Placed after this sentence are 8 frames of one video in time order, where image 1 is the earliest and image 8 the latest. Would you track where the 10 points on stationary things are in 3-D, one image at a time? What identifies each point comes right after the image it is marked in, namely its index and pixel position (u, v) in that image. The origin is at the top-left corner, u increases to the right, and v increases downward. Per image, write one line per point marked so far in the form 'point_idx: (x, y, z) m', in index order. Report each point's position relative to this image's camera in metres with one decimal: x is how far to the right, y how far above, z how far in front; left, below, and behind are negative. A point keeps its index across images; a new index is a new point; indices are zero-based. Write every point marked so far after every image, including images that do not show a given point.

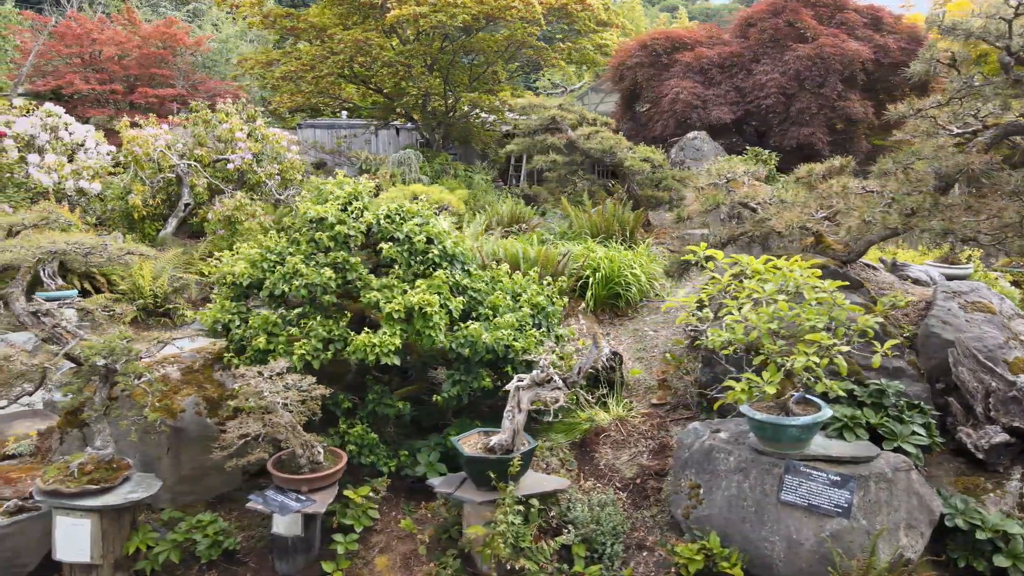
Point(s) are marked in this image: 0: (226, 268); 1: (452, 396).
0: (-1.4, +0.1, +3.6) m
1: (-0.3, -0.5, +3.3) m
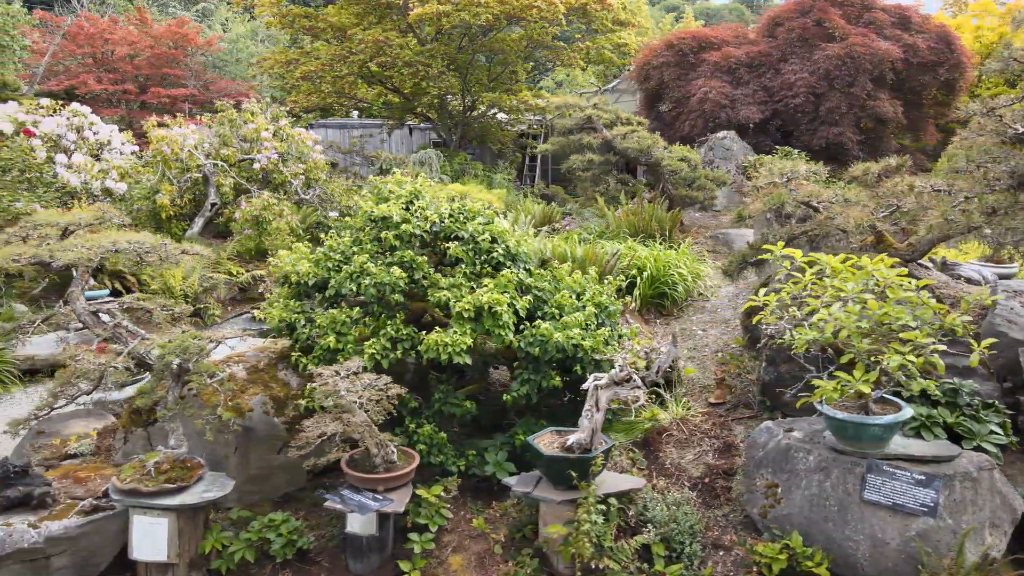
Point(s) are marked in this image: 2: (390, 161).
0: (-1.1, +0.1, +3.6) m
1: (0.0, -0.5, +3.3) m
2: (-1.9, +2.0, +11.3) m
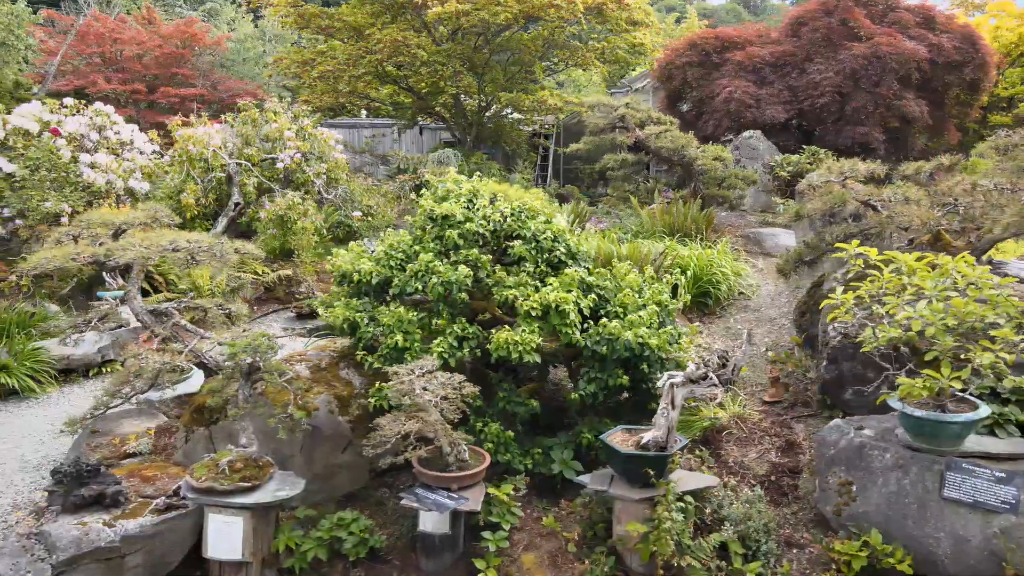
0: (-0.8, +0.1, +3.6) m
1: (+0.3, -0.5, +3.3) m
2: (-1.6, +2.0, +11.3) m
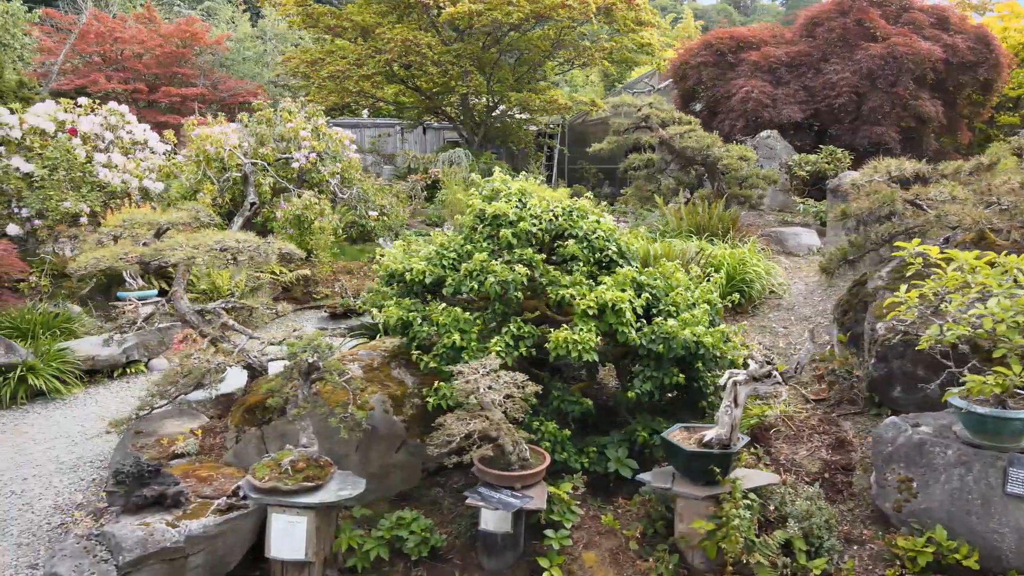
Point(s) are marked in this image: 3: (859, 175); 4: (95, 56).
0: (-0.5, +0.1, +3.6) m
1: (+0.6, -0.5, +3.3) m
2: (-1.5, +2.0, +11.3) m
3: (+2.0, +0.7, +4.2) m
4: (-6.4, +3.6, +11.4) m
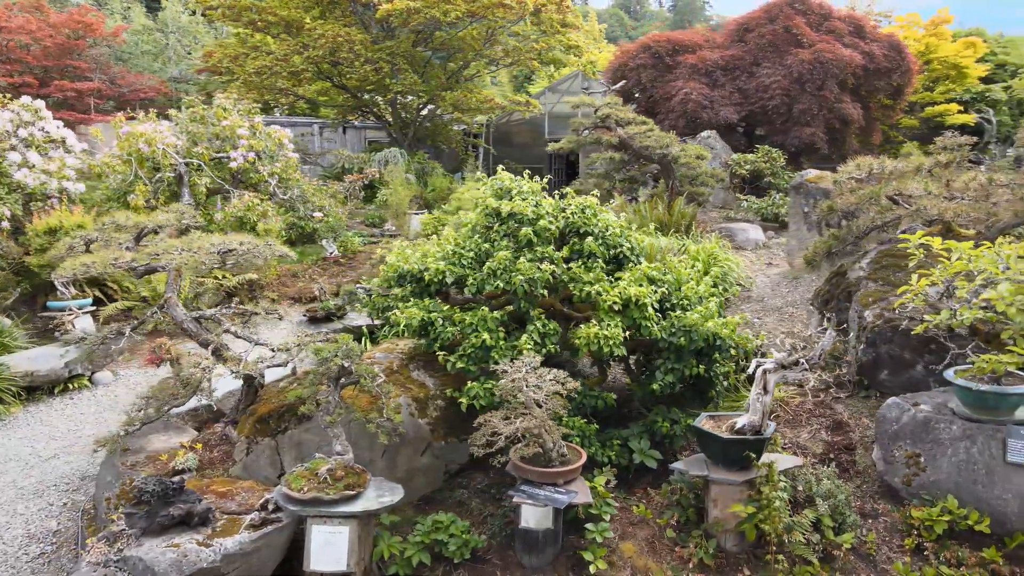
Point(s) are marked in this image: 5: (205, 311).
0: (-0.5, +0.1, +3.5) m
1: (+0.7, -0.4, +3.4) m
2: (-2.4, +1.9, +11.0) m
3: (+1.9, +0.7, +4.5) m
4: (-7.4, +3.5, +10.5) m
5: (-1.5, -0.1, +3.5) m
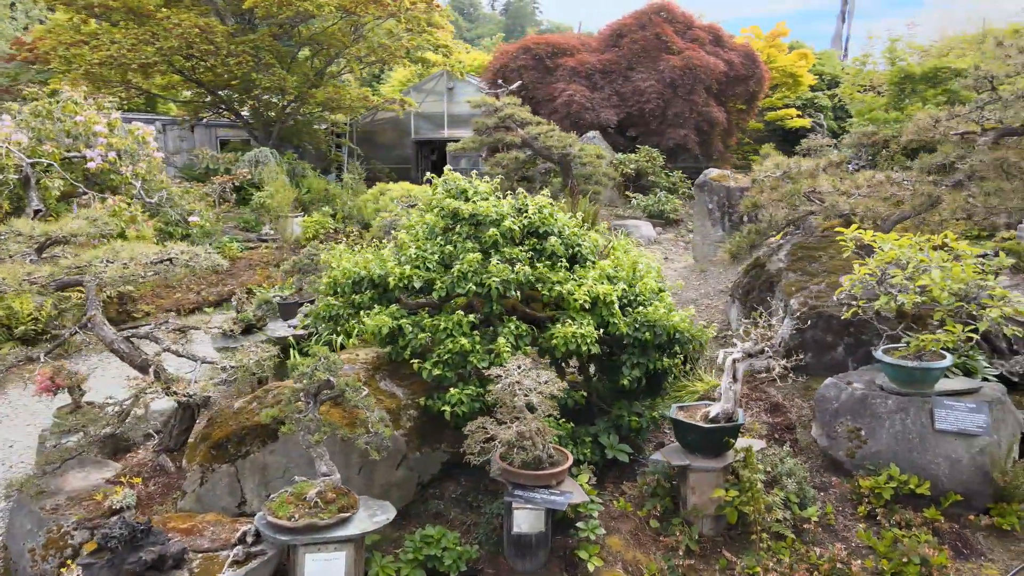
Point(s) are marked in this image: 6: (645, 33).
0: (-0.6, +0.1, +3.3) m
1: (+0.6, -0.4, +3.4) m
2: (-4.2, +1.8, +10.3) m
3: (+1.5, +0.8, +4.8) m
4: (-9.0, +3.1, +8.7) m
5: (-1.6, -0.2, +3.1) m
6: (+1.7, +3.2, +9.1) m
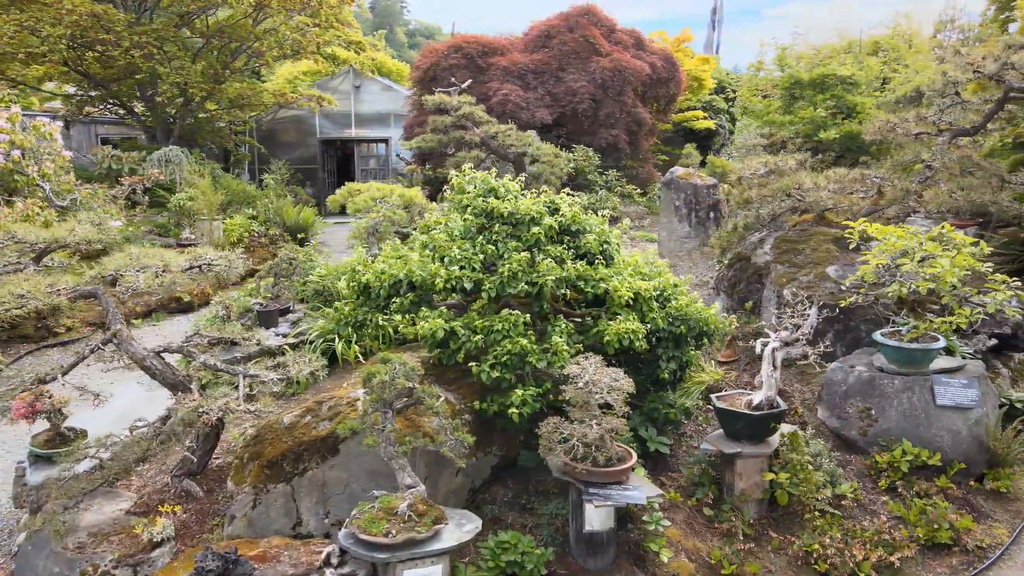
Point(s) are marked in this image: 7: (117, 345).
0: (-0.4, +0.1, +3.2) m
1: (+0.7, -0.4, +3.5) m
2: (-5.1, +1.7, +9.5) m
3: (+1.4, +0.8, +5.0) m
4: (-9.6, +2.9, +7.1) m
5: (-1.4, -0.2, +2.9) m
6: (+0.8, +3.2, +9.3) m
7: (-1.5, -0.2, +2.8) m
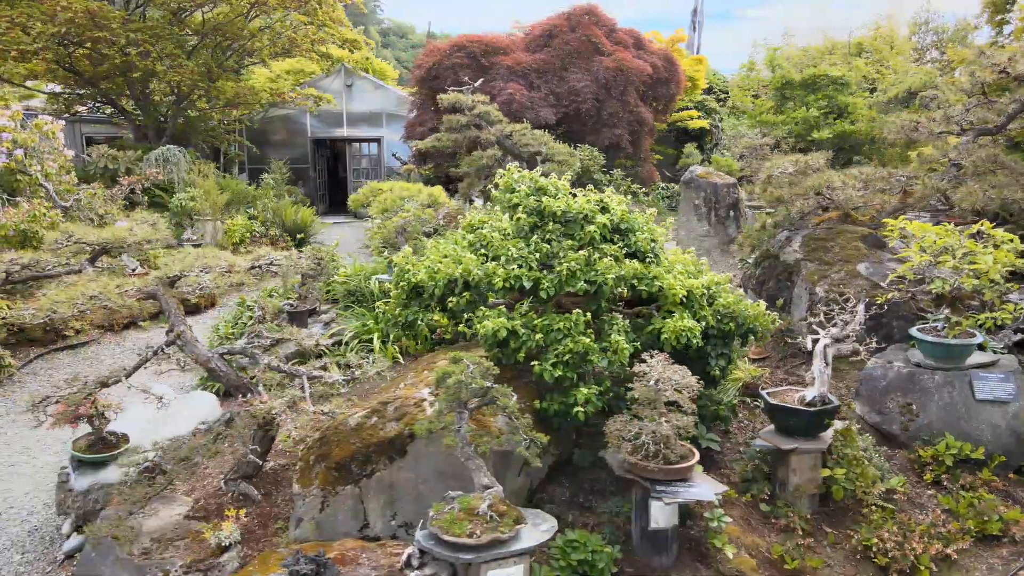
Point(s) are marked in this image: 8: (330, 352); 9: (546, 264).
0: (-0.2, +0.1, +3.2) m
1: (+1.0, -0.4, +3.5) m
2: (-5.1, +1.6, +9.3) m
3: (+1.6, +0.8, +5.1) m
4: (-9.5, +2.8, +6.8) m
5: (-1.1, -0.2, +2.8) m
6: (+0.8, +3.2, +9.3) m
7: (-1.3, -0.2, +2.7) m
8: (-1.0, -0.3, +3.9) m
9: (+0.1, +0.1, +3.3) m
